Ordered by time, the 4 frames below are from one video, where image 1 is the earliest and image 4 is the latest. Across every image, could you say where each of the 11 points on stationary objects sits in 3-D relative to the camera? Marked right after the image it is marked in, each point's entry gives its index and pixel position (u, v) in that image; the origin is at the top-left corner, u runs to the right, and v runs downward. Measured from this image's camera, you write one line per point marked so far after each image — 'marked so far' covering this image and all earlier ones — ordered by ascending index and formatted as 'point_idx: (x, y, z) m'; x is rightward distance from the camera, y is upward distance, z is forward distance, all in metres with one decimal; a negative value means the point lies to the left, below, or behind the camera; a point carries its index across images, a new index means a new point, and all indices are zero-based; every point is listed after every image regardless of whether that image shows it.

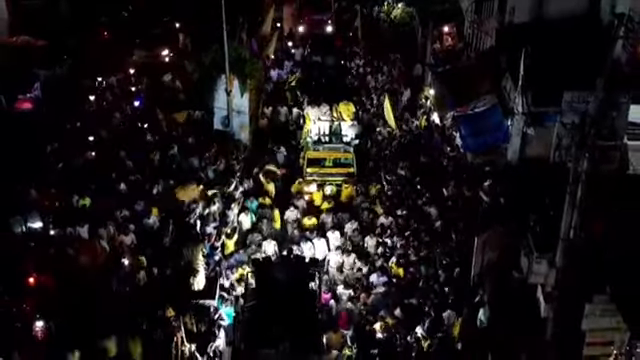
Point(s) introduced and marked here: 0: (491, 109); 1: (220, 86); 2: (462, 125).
0: (+3.8, +1.6, +17.3) m
1: (-2.4, +2.4, +19.2) m
2: (+3.1, +1.3, +17.4) m
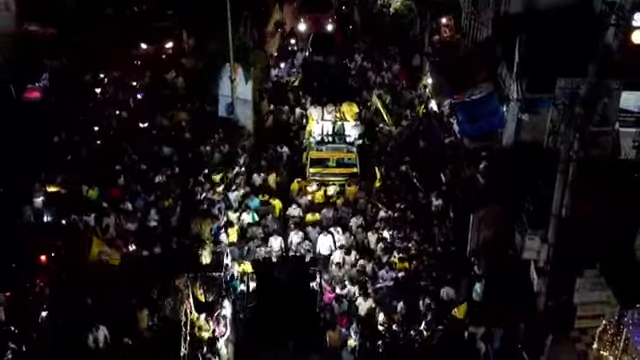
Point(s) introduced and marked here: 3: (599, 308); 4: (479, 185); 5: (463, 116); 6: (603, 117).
0: (+3.8, +1.9, +17.8) m
1: (-2.4, +2.7, +19.7) m
2: (+3.2, +1.6, +17.9) m
3: (+4.3, -2.0, +11.9) m
4: (+3.2, -0.1, +16.0) m
5: (+3.3, +1.6, +18.0) m
6: (+5.6, +1.2, +15.5) m
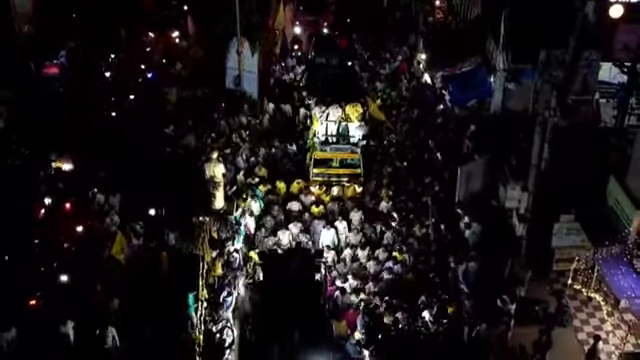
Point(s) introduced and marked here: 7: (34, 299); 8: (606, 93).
0: (+3.8, +2.7, +19.0) m
1: (-2.4, +3.4, +20.9) m
2: (+3.2, +2.4, +19.1) m
3: (+4.3, -1.2, +13.2) m
4: (+3.2, +0.7, +17.2) m
5: (+3.3, +2.3, +19.2) m
6: (+5.6, +2.0, +16.7) m
7: (-4.7, -1.9, +12.7) m
8: (+6.2, +1.9, +16.9) m
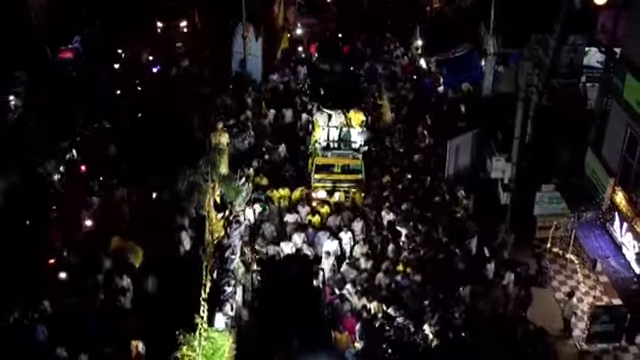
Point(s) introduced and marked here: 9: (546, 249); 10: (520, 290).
0: (+3.8, +3.2, +20.0) m
1: (-2.3, +4.0, +21.9) m
2: (+3.2, +2.9, +20.1) m
3: (+4.3, -0.7, +14.1) m
4: (+3.2, +1.2, +18.2) m
5: (+3.3, +2.8, +20.2) m
6: (+5.6, +2.5, +17.7) m
7: (-4.7, -1.4, +13.8) m
8: (+6.2, +2.4, +17.9) m
9: (+4.0, -1.2, +14.0) m
10: (+3.4, -1.9, +13.1) m
